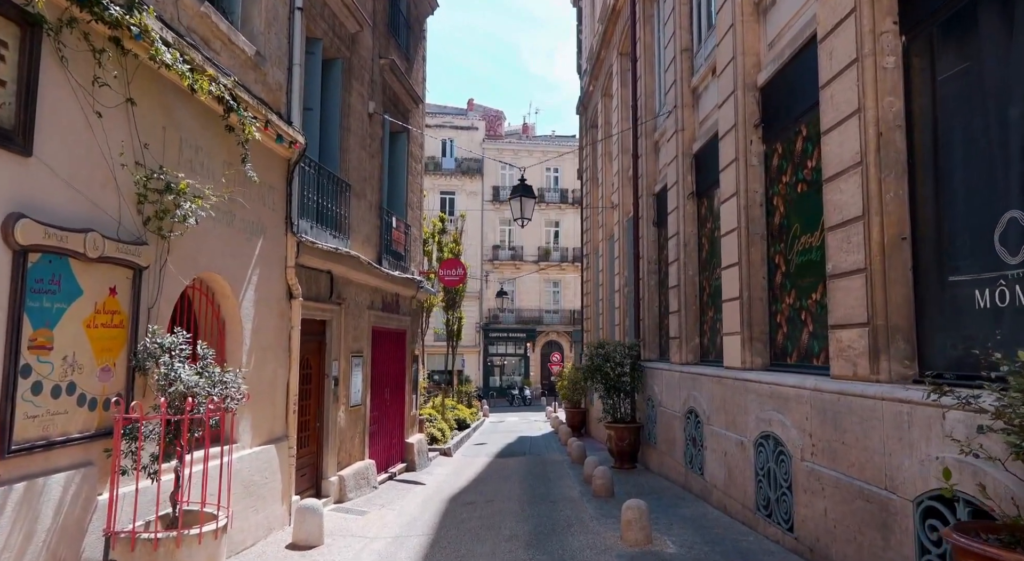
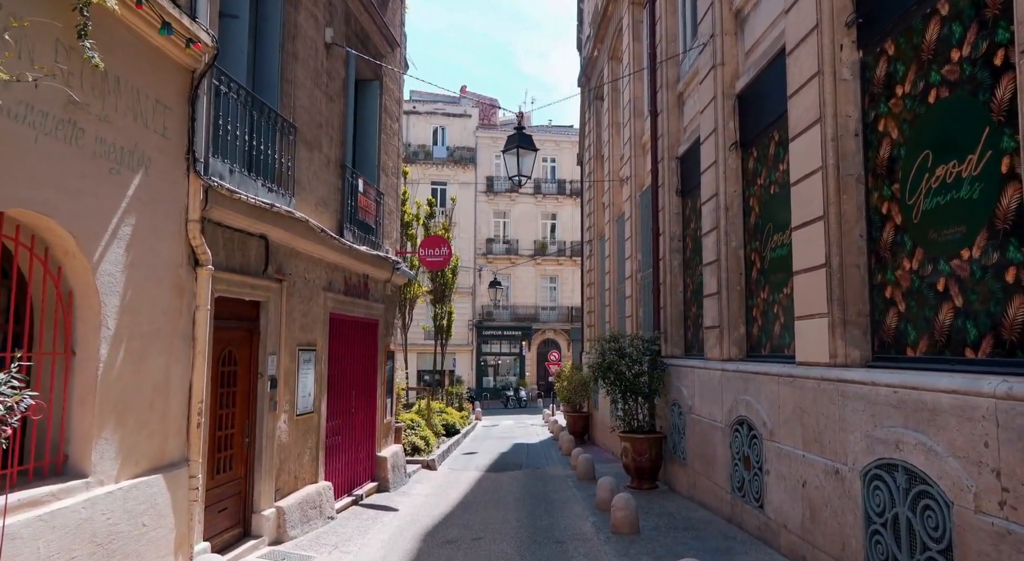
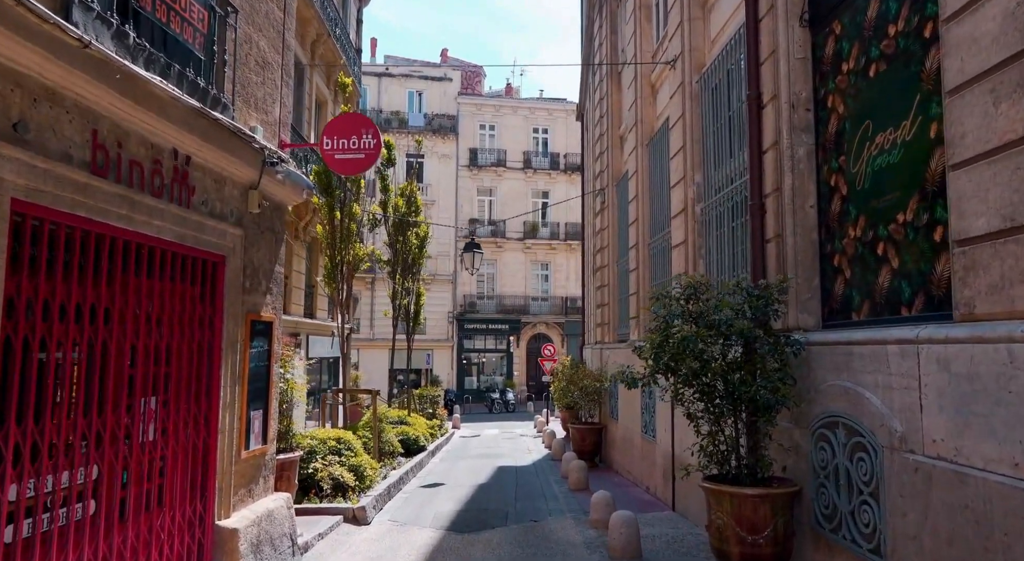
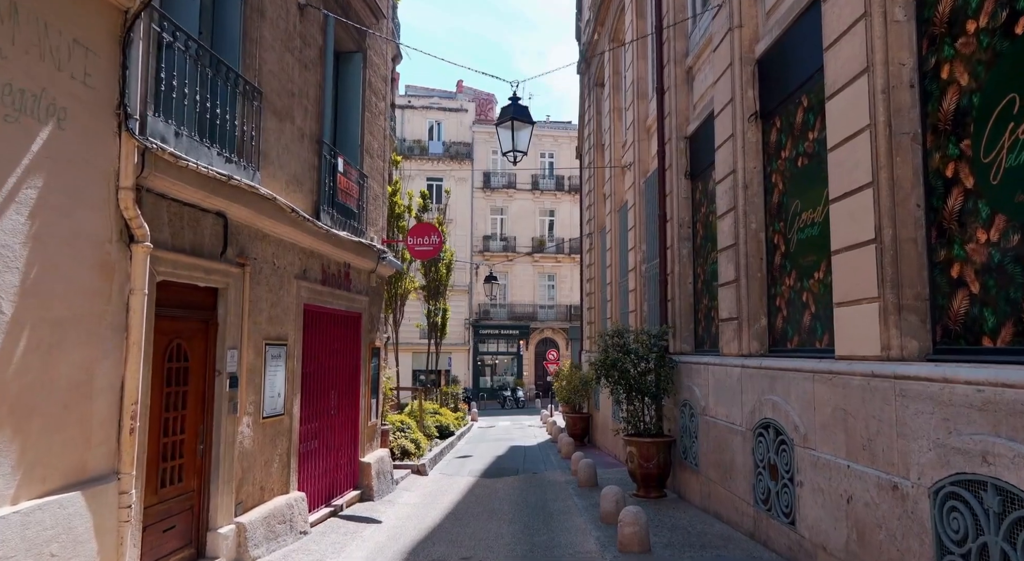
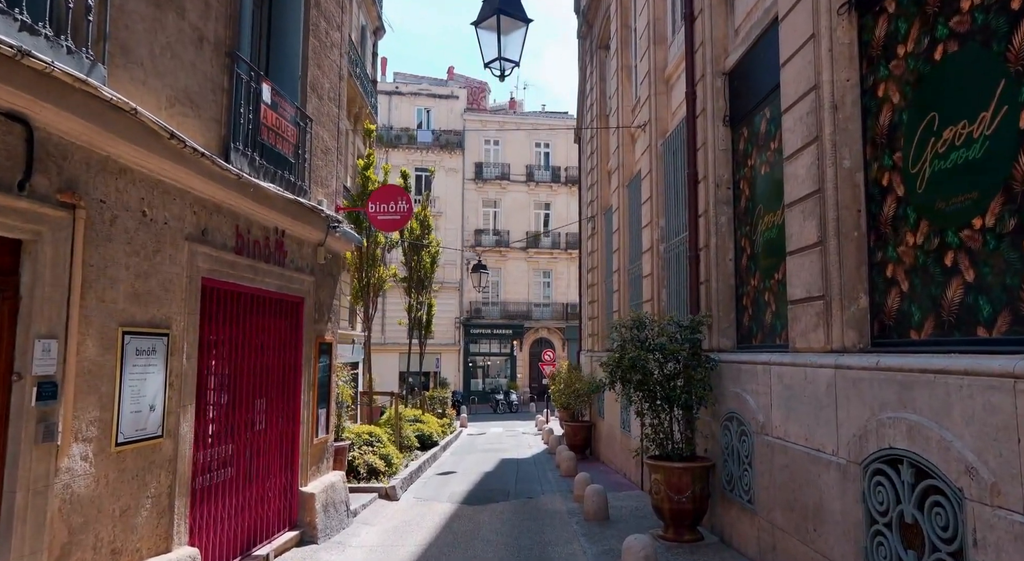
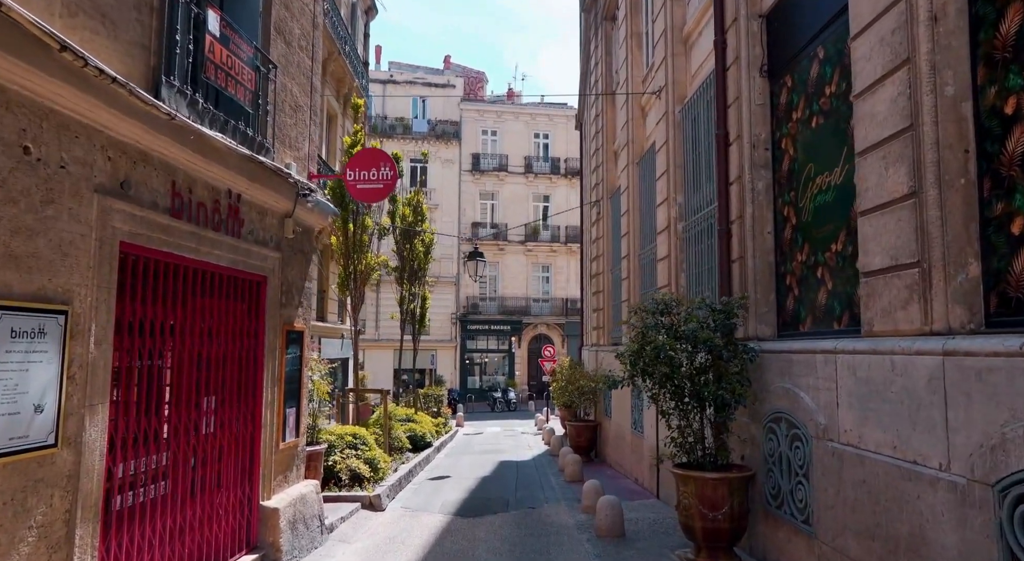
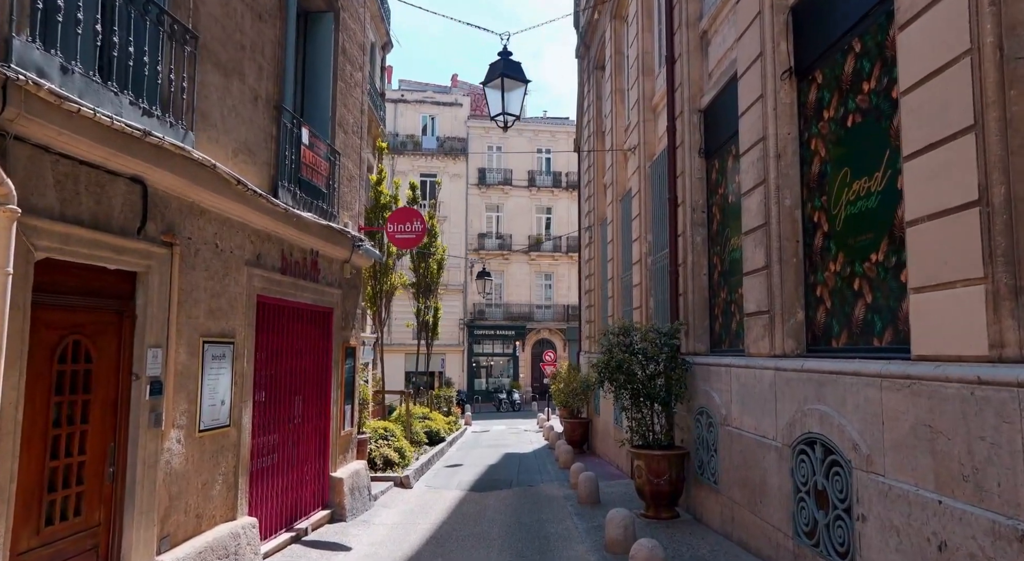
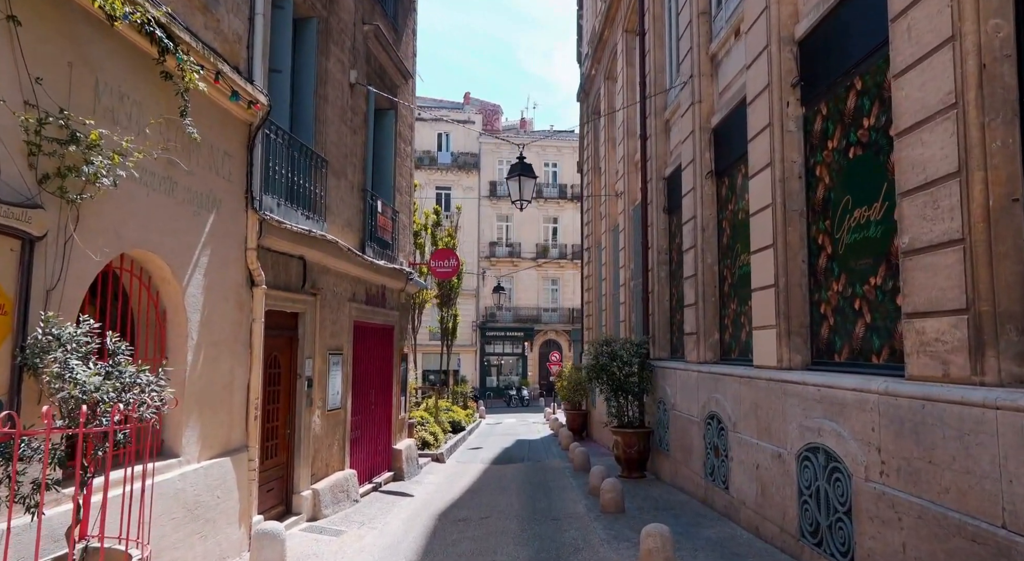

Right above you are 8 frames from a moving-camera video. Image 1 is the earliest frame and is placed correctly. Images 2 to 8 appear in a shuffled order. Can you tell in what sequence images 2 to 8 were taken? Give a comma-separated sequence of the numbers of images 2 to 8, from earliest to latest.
8, 2, 4, 7, 5, 6, 3
